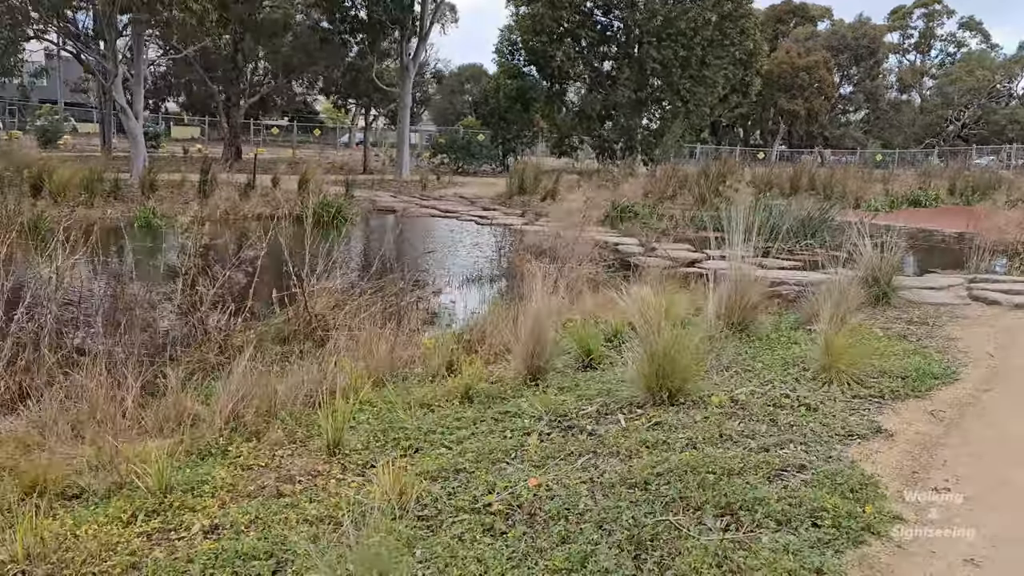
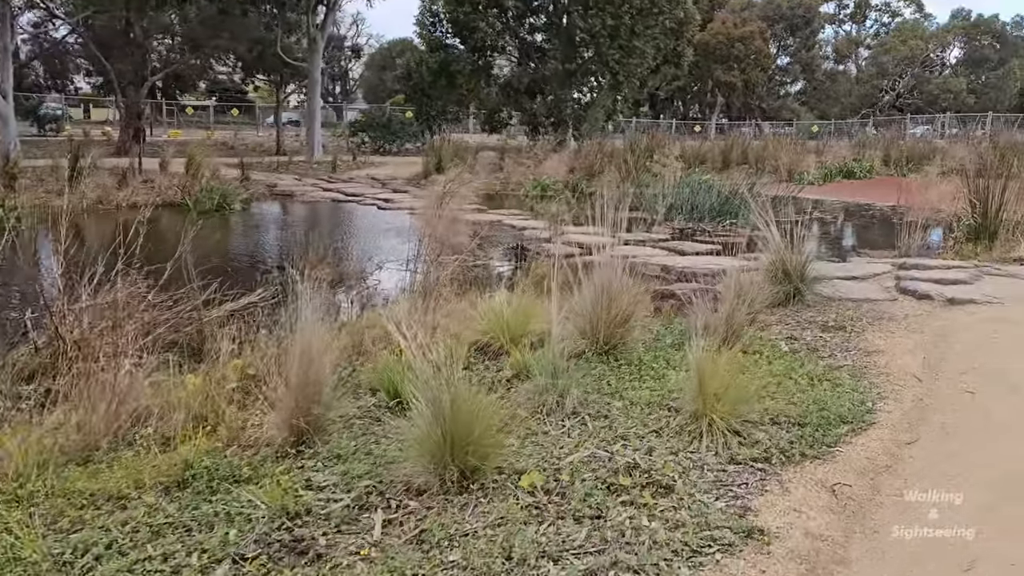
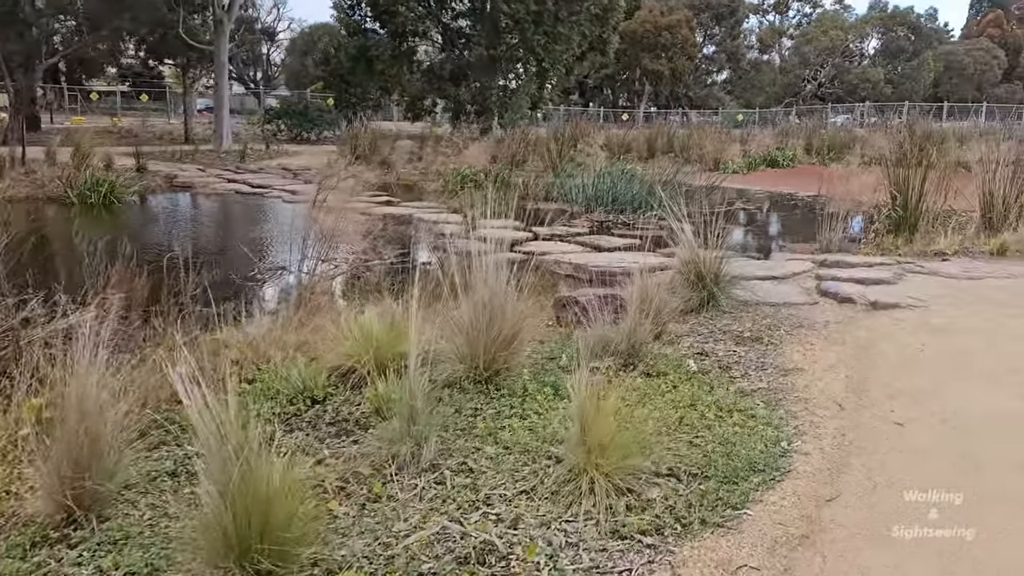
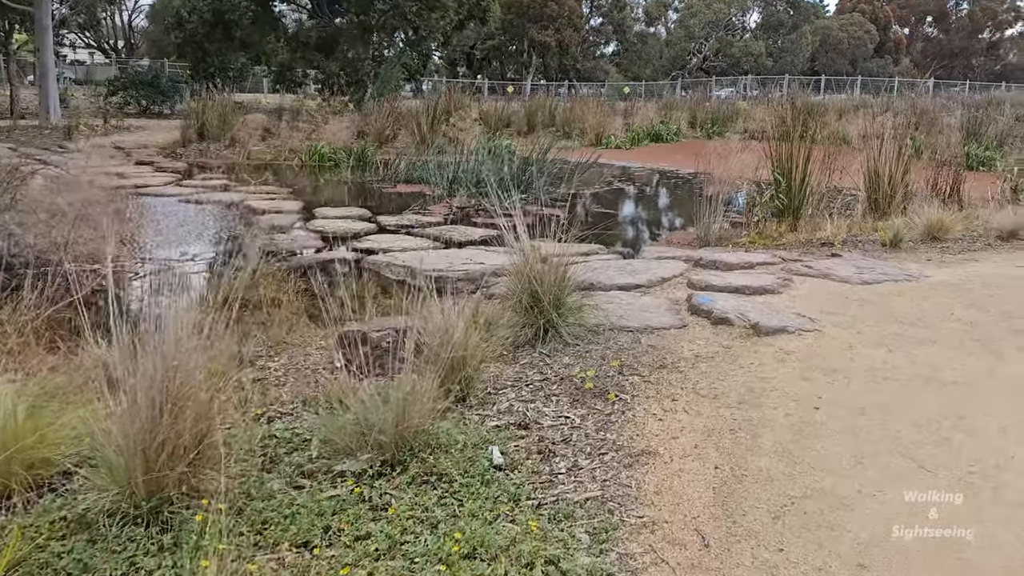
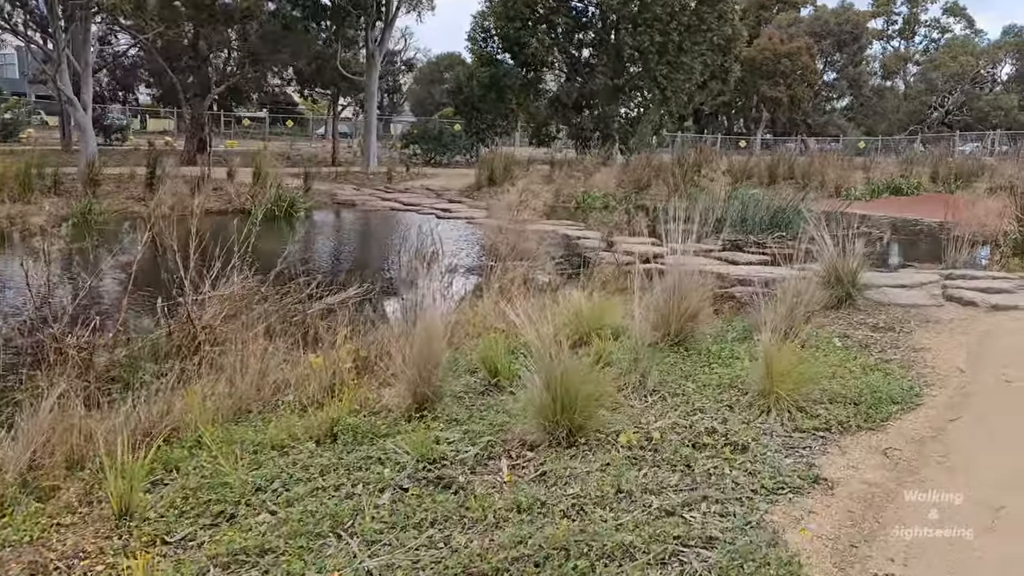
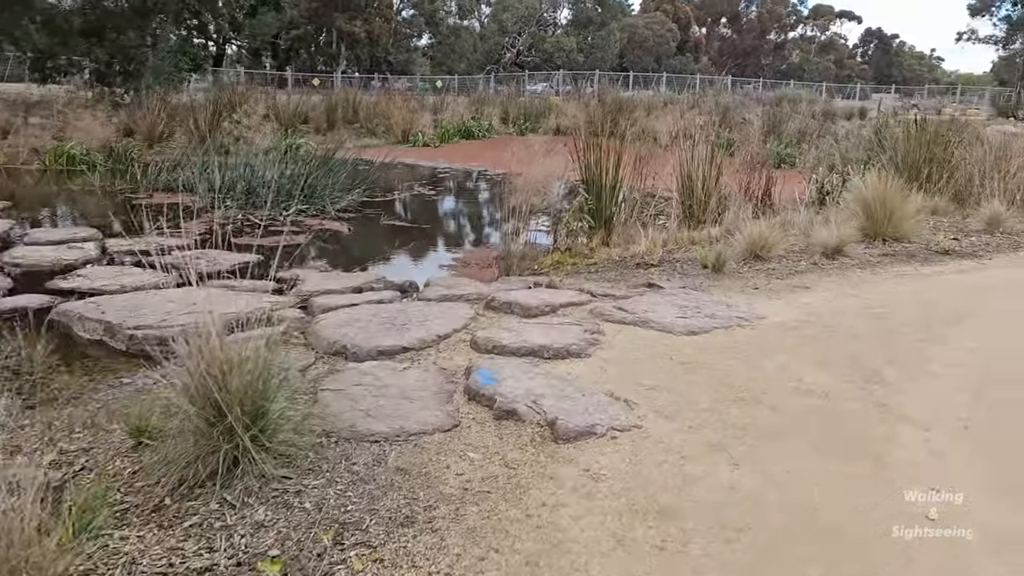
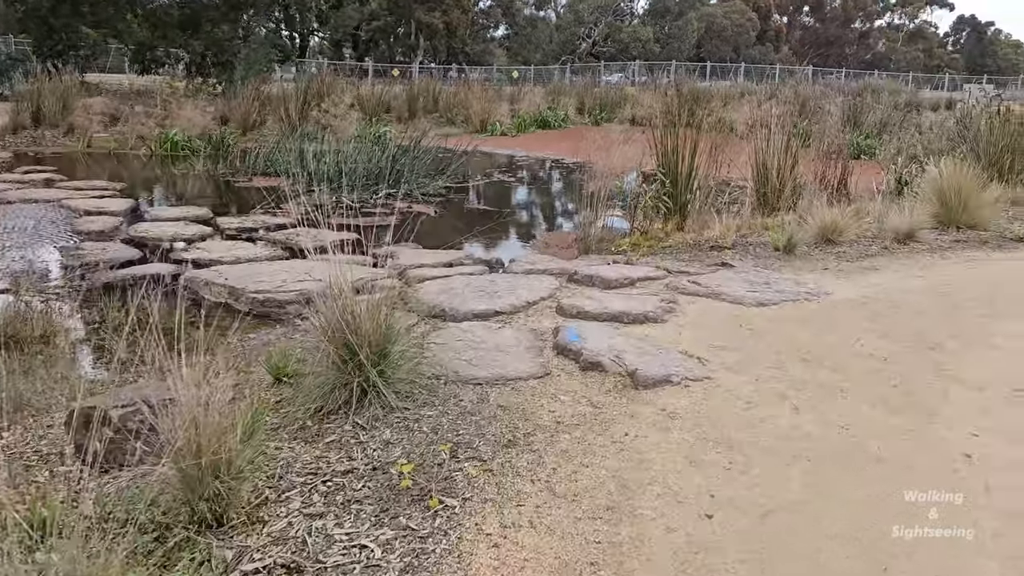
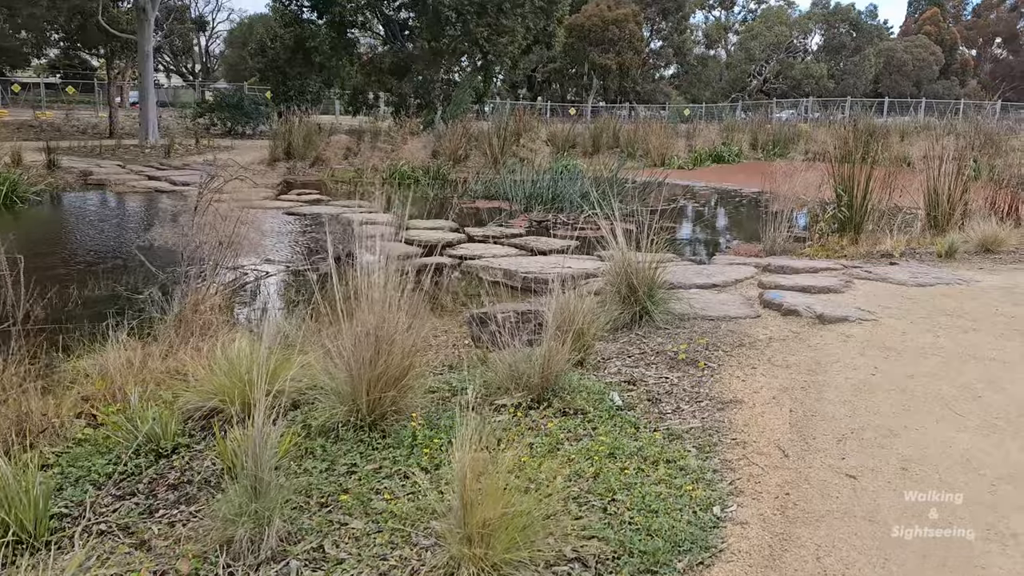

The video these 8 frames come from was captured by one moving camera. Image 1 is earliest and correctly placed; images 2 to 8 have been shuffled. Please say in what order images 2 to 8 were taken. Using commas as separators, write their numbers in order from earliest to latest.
5, 2, 3, 8, 4, 7, 6
